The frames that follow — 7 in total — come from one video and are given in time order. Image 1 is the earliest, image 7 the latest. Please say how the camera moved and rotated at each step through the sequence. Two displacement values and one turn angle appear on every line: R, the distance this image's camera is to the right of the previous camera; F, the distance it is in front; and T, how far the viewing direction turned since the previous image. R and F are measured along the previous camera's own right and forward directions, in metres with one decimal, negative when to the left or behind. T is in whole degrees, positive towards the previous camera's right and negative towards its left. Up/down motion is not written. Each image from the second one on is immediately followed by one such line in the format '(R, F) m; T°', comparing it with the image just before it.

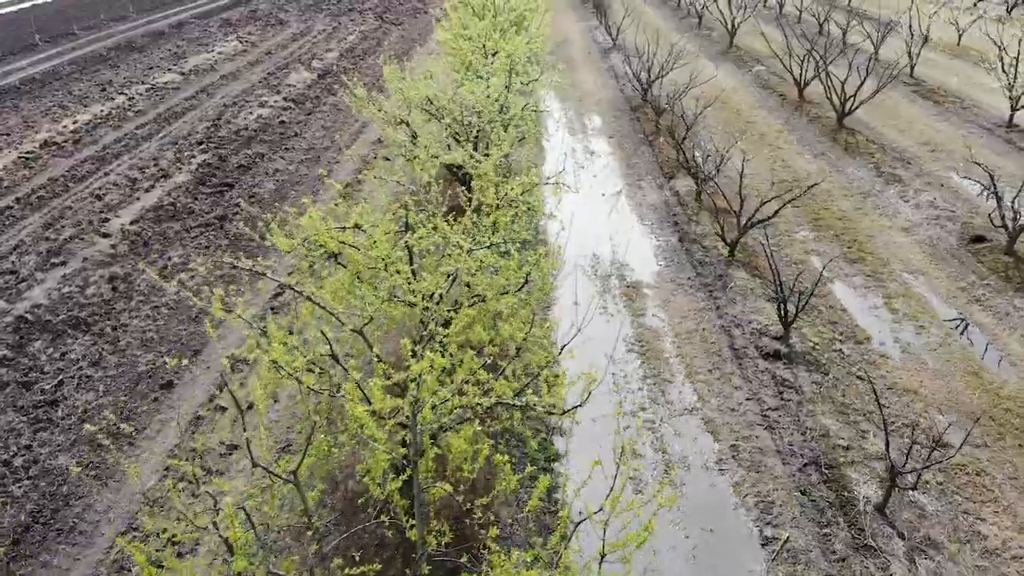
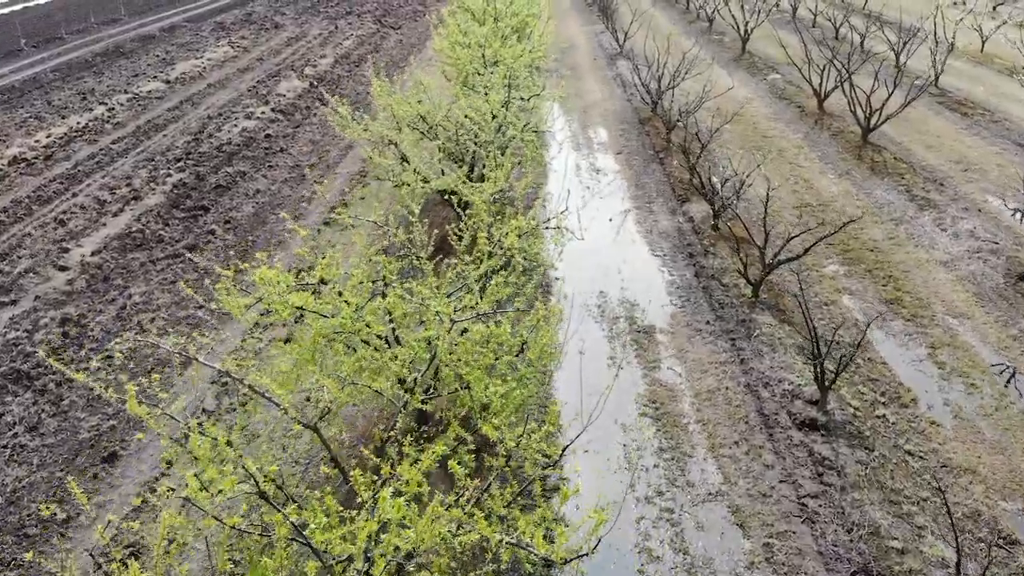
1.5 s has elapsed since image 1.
(+0.1, +1.6) m; 0°
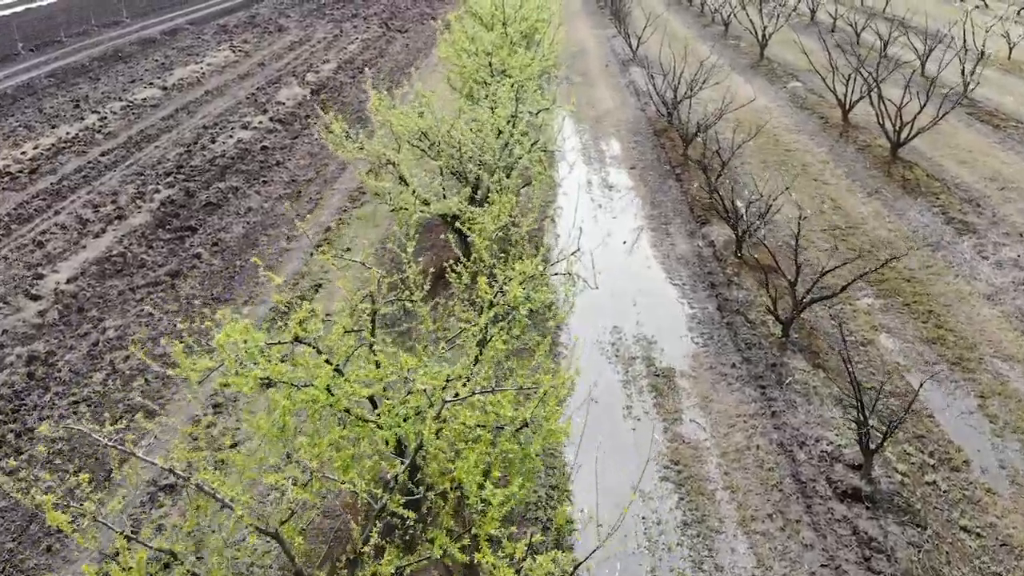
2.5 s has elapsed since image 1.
(0.0, +1.2) m; -1°
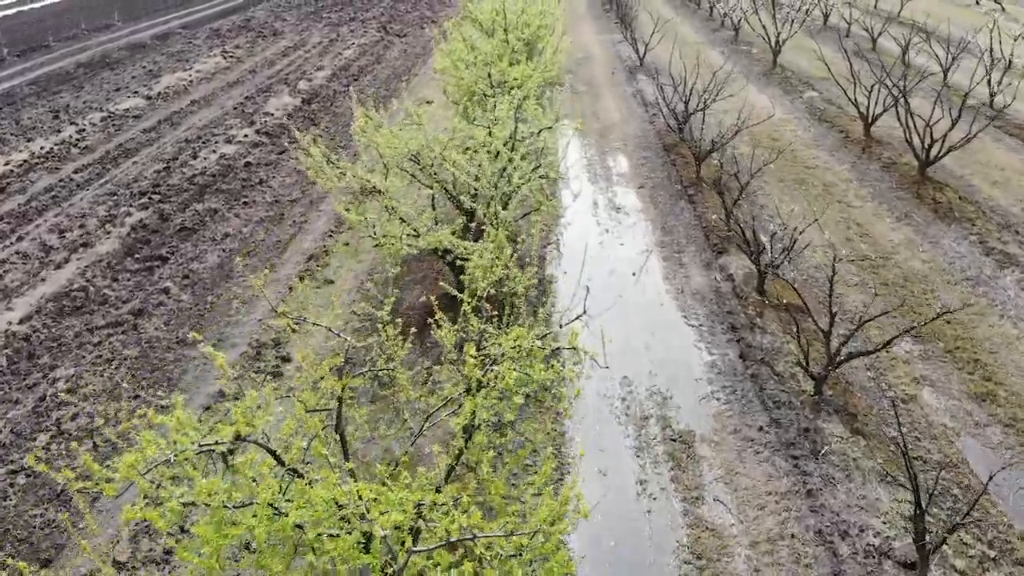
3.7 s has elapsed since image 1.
(+0.1, +1.4) m; 0°
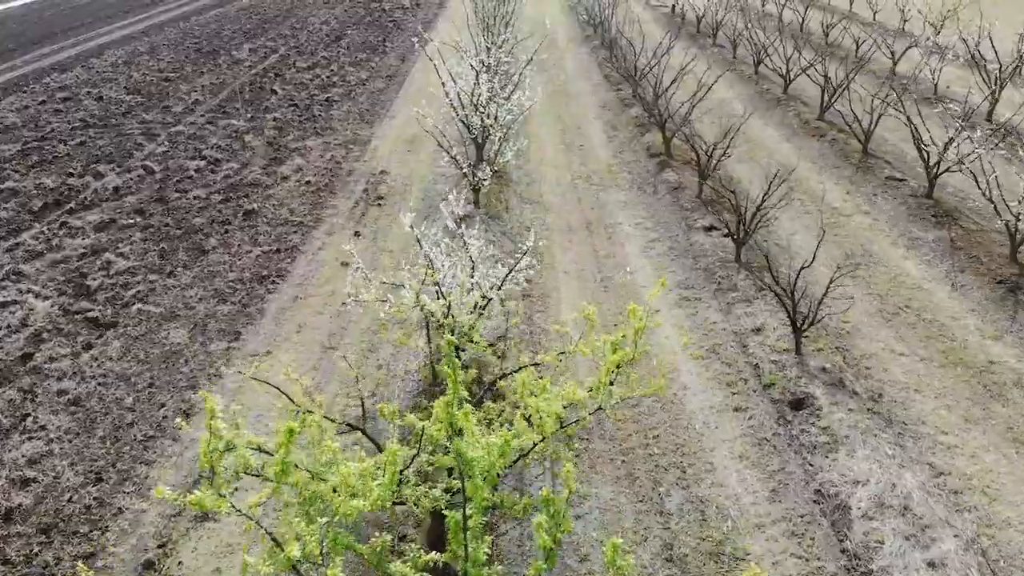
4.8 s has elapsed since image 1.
(0.0, +2.1) m; 0°
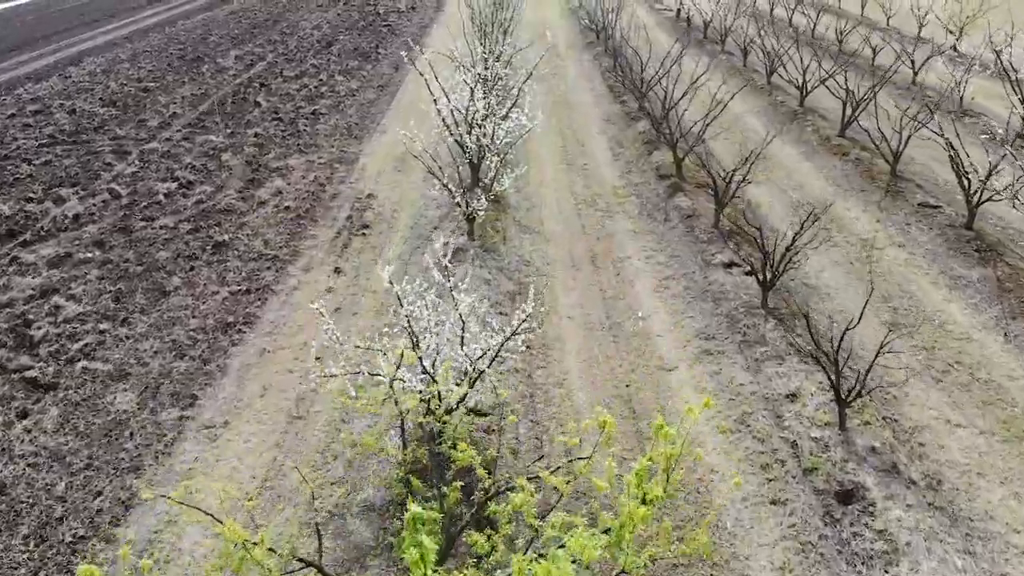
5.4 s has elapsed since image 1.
(0.0, +1.7) m; 0°
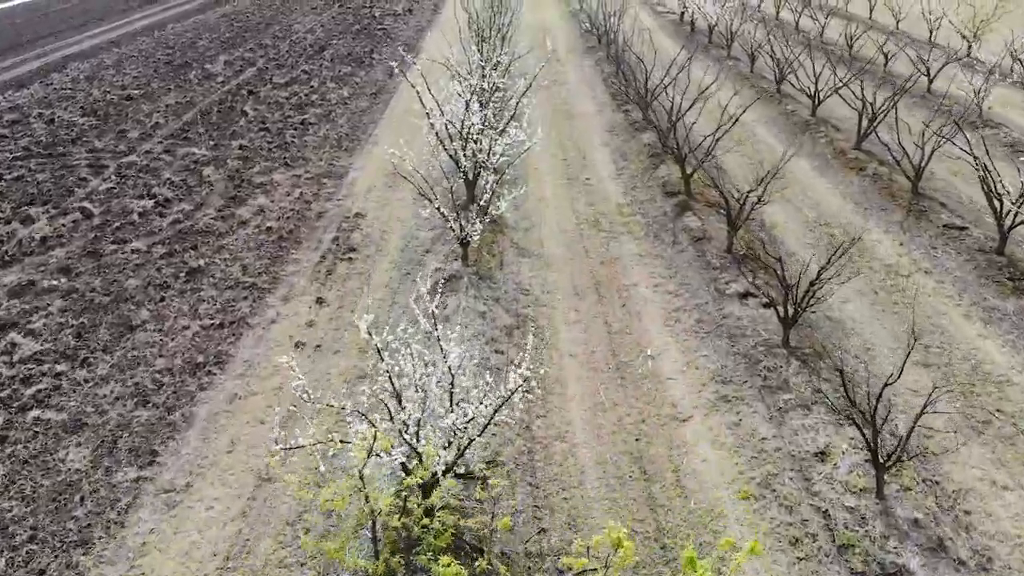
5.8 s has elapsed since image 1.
(0.0, +1.2) m; 0°
